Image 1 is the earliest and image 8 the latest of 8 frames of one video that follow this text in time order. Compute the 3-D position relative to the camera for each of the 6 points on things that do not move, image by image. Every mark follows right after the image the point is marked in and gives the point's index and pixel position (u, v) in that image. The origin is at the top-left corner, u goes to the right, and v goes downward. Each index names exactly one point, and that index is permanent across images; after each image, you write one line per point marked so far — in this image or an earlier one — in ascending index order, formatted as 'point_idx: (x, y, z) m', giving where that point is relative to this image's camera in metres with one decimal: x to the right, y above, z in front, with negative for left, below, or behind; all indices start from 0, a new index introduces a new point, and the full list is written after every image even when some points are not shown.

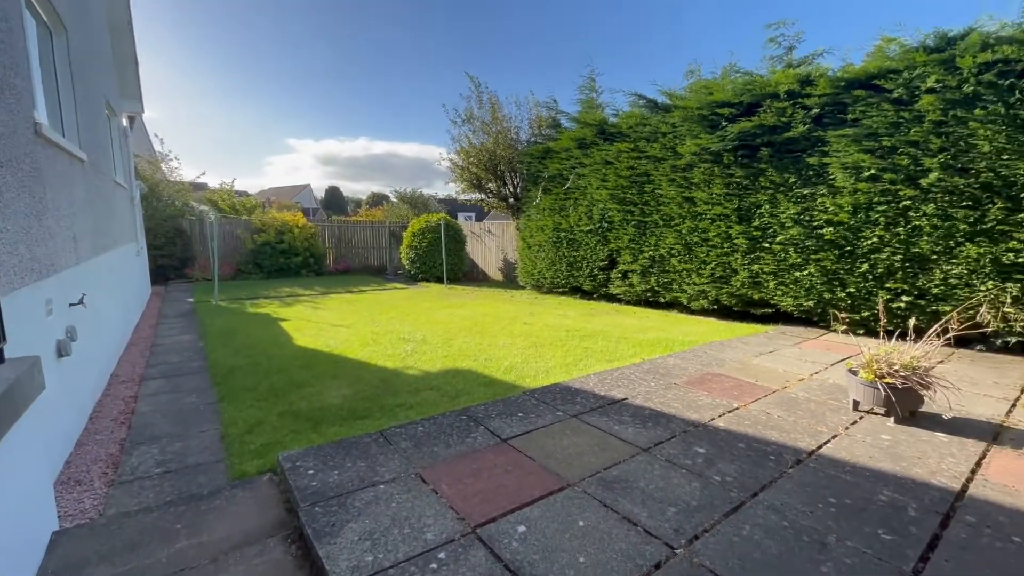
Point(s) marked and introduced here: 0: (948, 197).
0: (+4.5, +0.9, +4.6) m
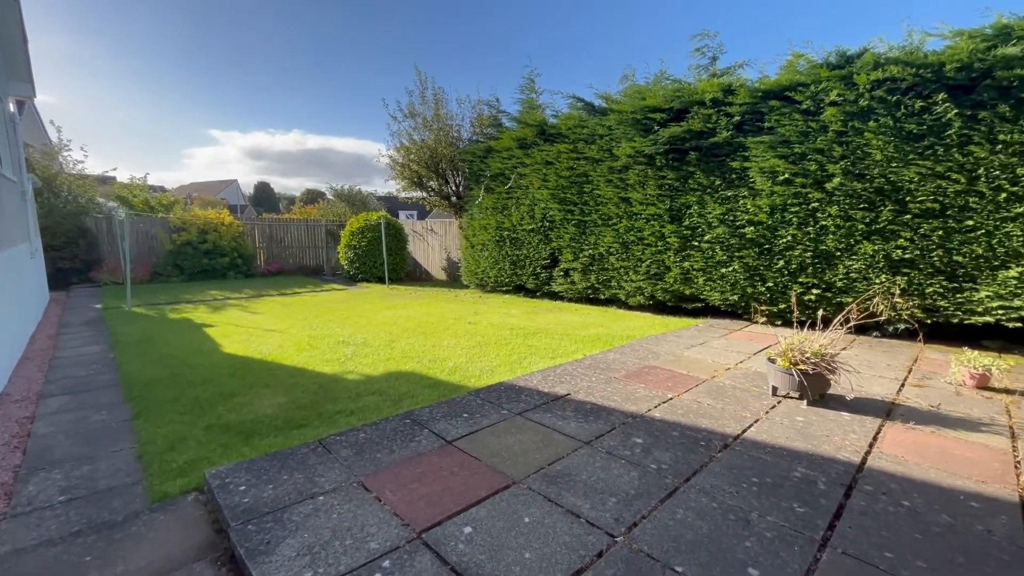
0: (+3.8, +1.0, +5.1) m
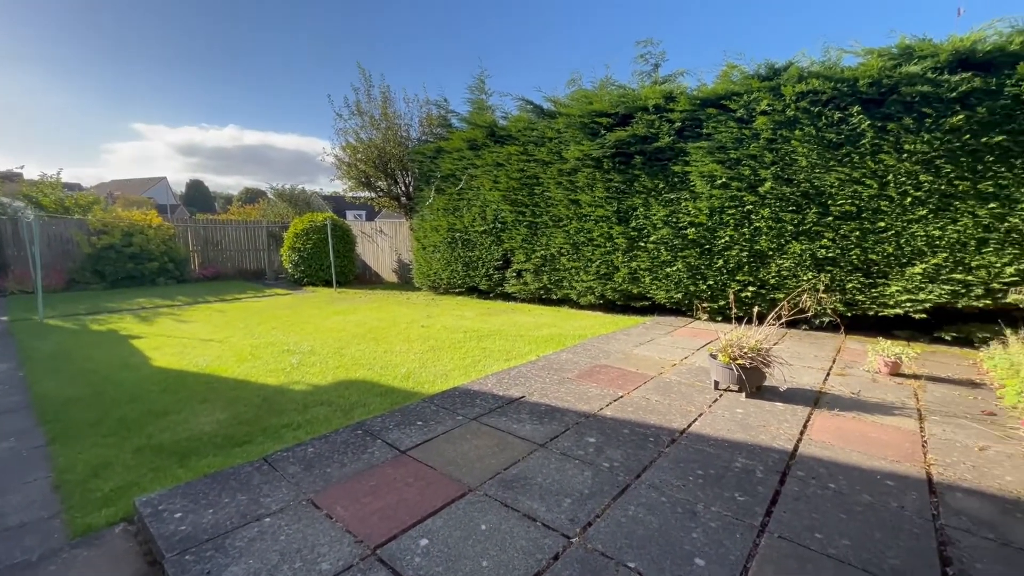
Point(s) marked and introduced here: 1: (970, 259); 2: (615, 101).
0: (+3.3, +1.0, +5.5) m
1: (+4.7, +0.3, +4.6) m
2: (+1.5, +2.7, +6.5) m
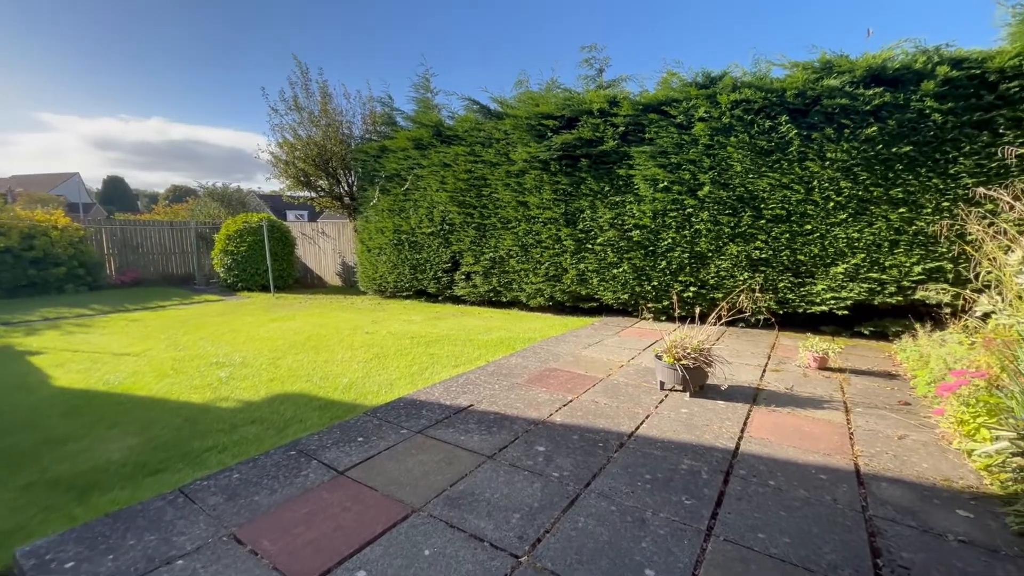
0: (+2.6, +1.0, +5.7) m
1: (+4.2, +0.3, +5.0) m
2: (+0.7, +2.7, +6.5) m
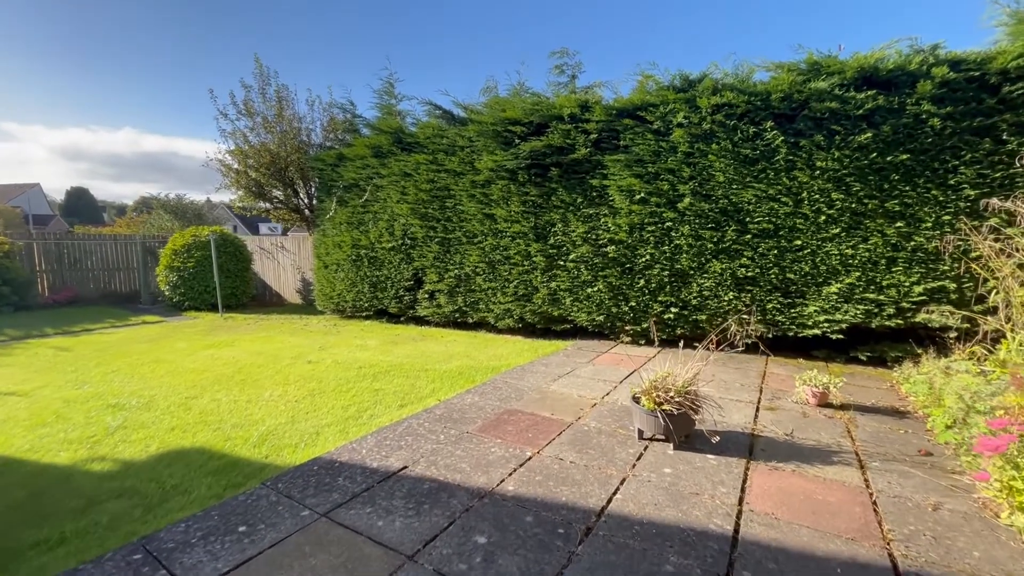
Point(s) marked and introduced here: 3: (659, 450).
0: (+2.2, +0.8, +5.2) m
1: (+3.8, +0.1, +4.6) m
2: (+0.2, +2.4, +6.0) m
3: (+0.9, -1.0, +2.9) m
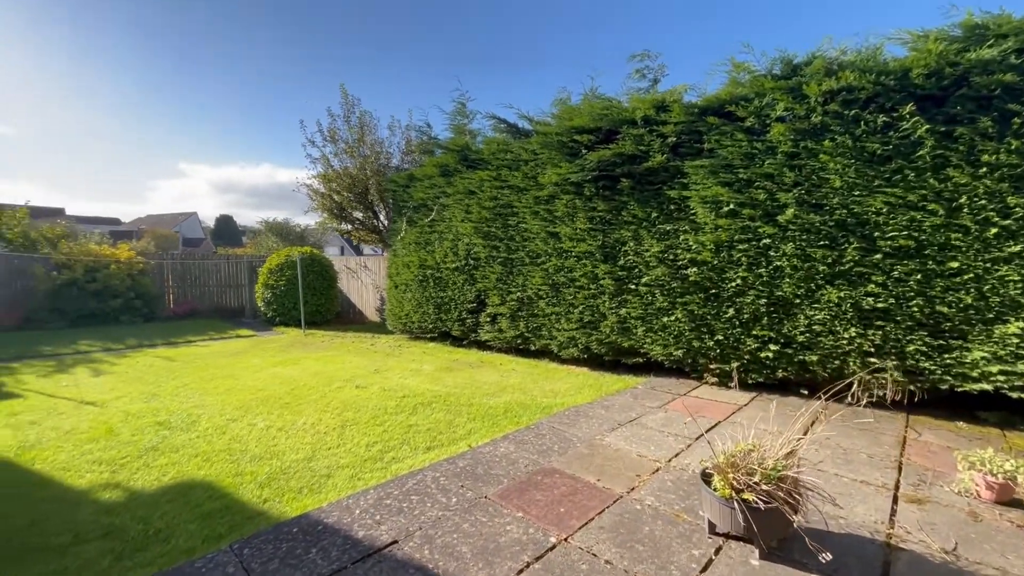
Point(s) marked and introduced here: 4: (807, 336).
0: (+2.7, +0.5, +4.2) m
1: (+4.2, -0.2, +3.2) m
2: (+1.0, +2.1, +5.4) m
3: (+1.0, -1.2, +2.0) m
4: (+2.8, -0.5, +4.3) m
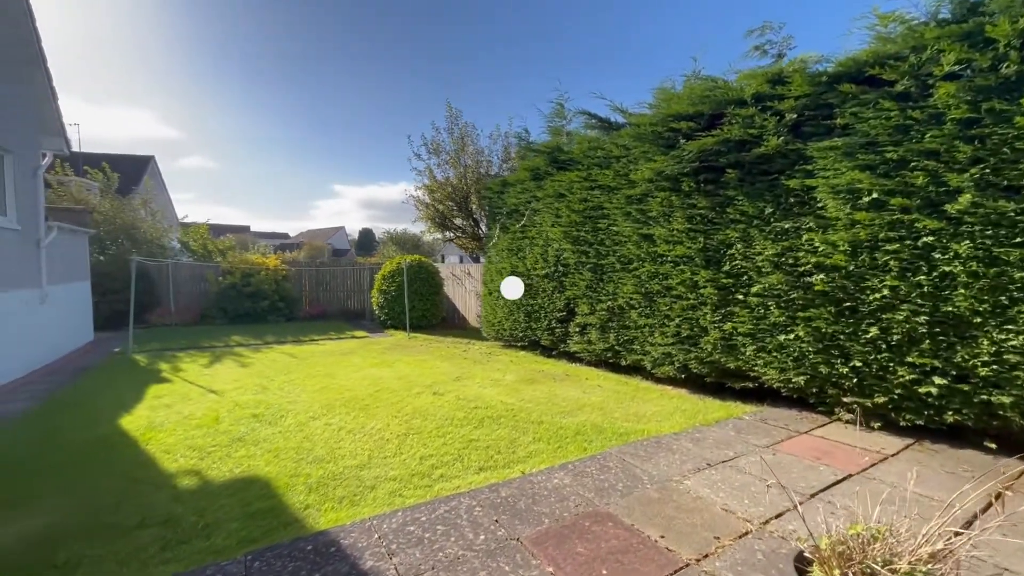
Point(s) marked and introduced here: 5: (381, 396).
0: (+3.2, +0.4, +3.0) m
1: (+4.4, -0.3, +1.7) m
2: (+1.9, +2.0, +4.7) m
3: (+1.0, -1.2, +1.4) m
4: (+3.3, -0.6, +3.1) m
5: (-1.5, -1.2, +5.1) m
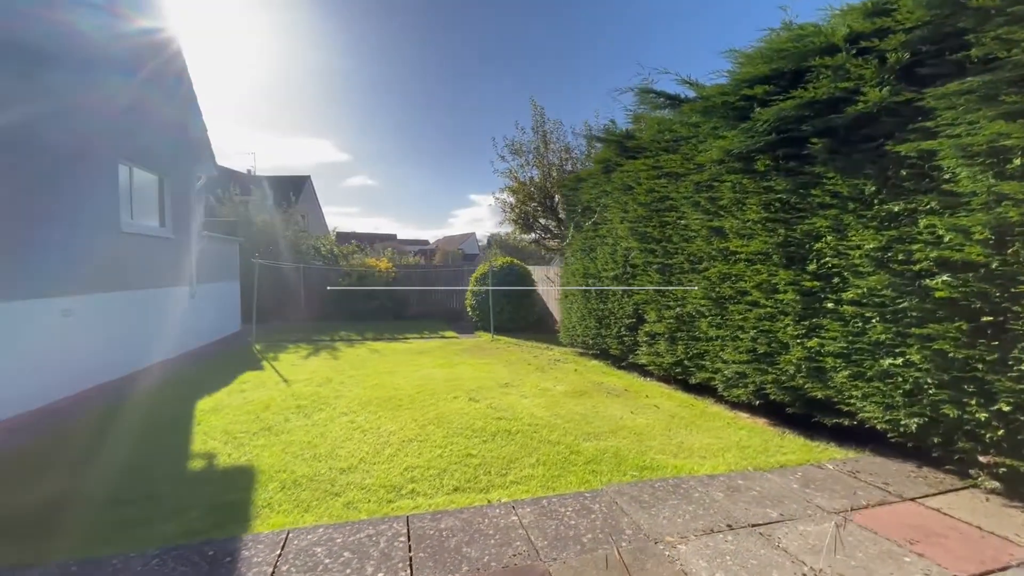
0: (+3.0, +0.4, +1.8) m
1: (+3.7, -0.3, +0.2) m
2: (+2.2, +1.9, +3.7) m
3: (+0.3, -1.2, +0.8) m
4: (+3.1, -0.6, +1.8) m
5: (-1.0, -1.2, +5.0) m
